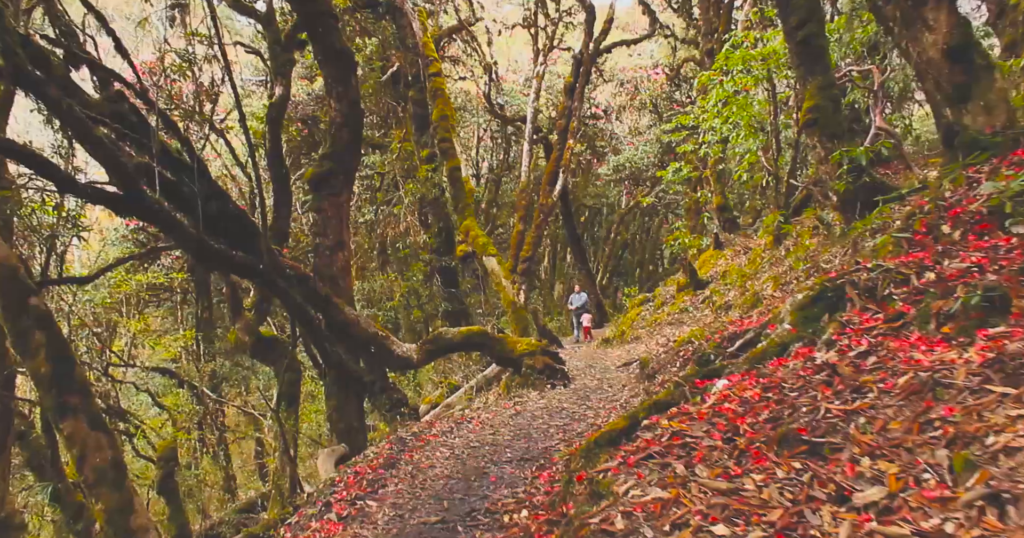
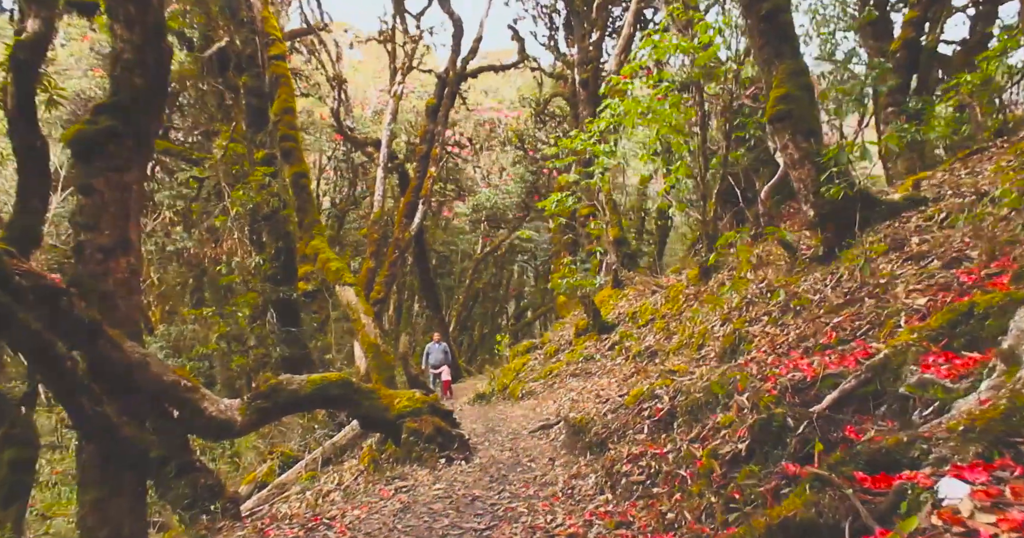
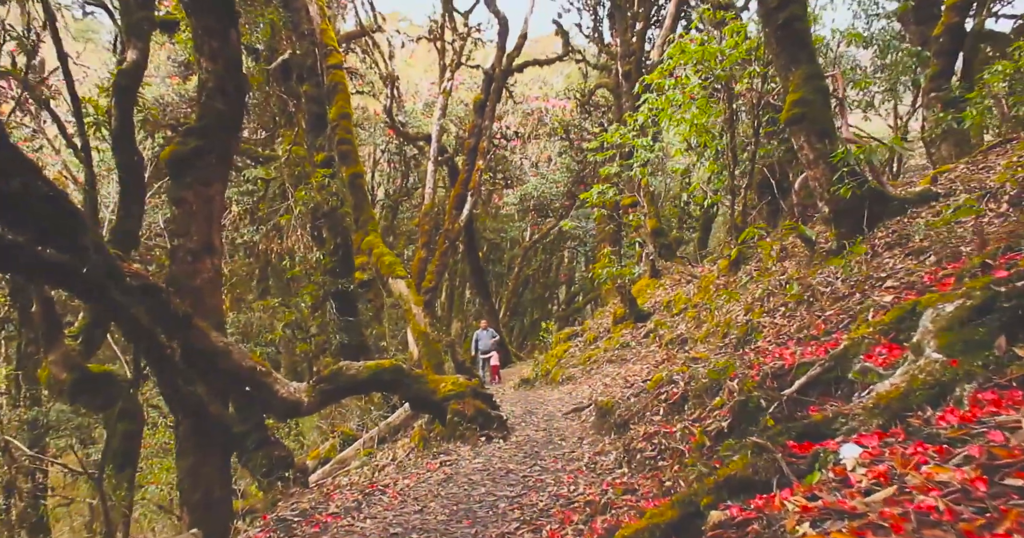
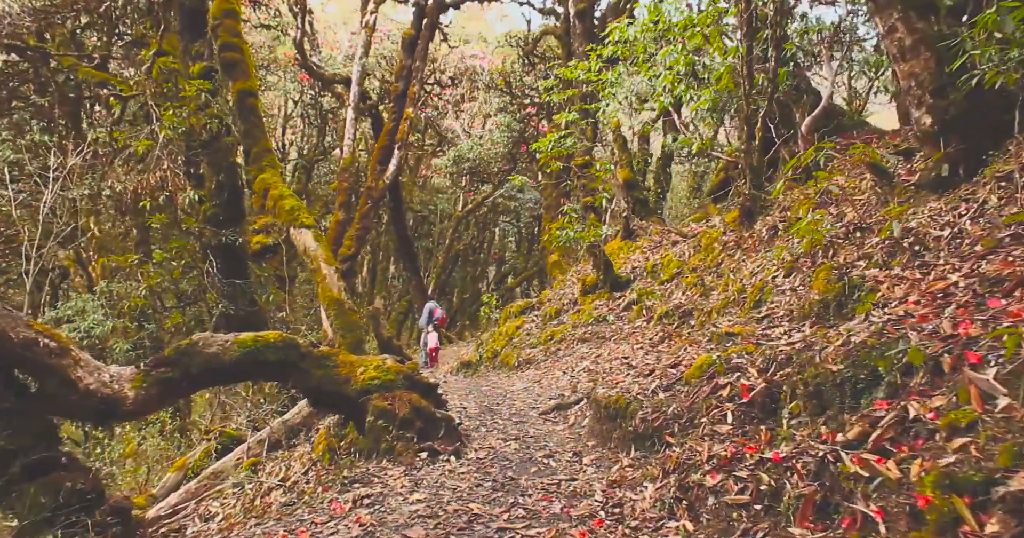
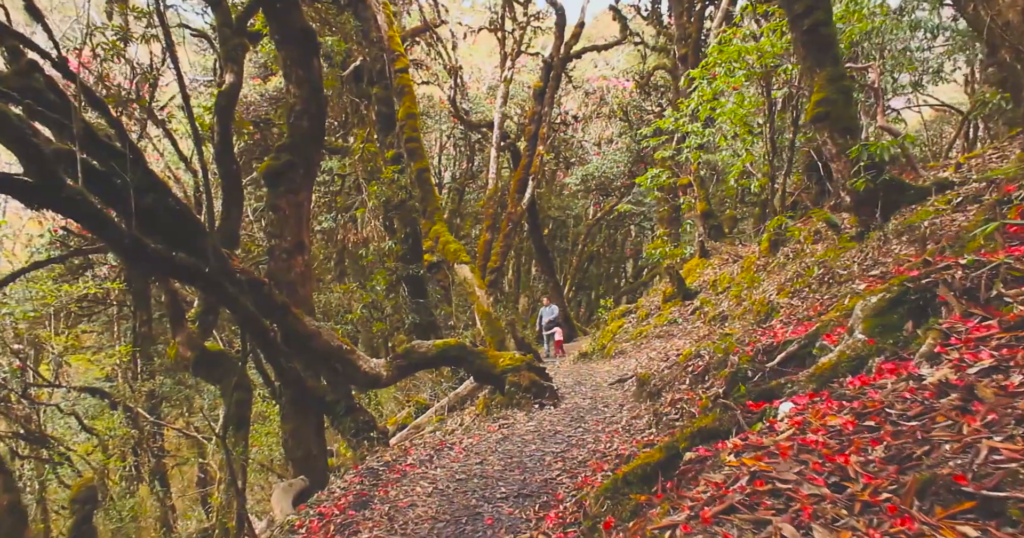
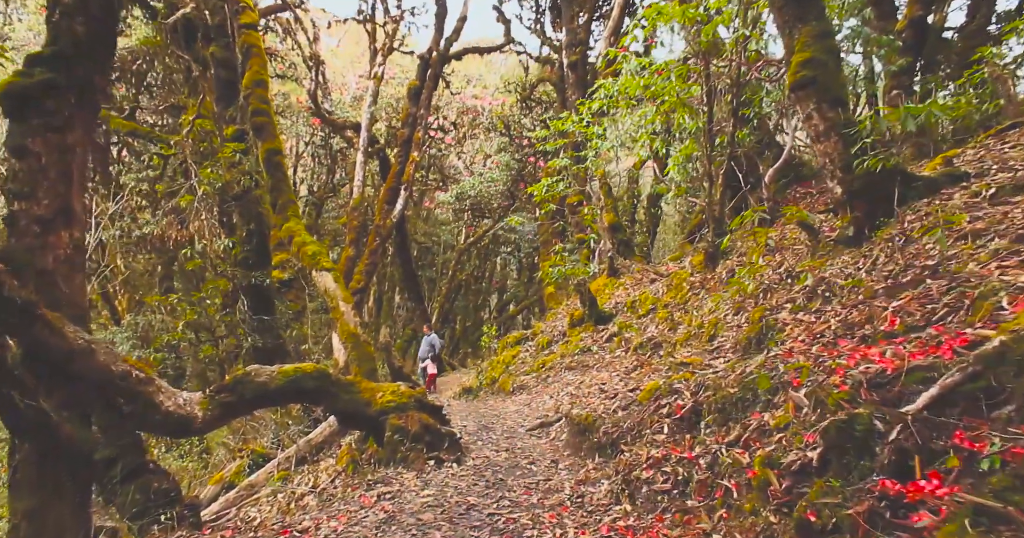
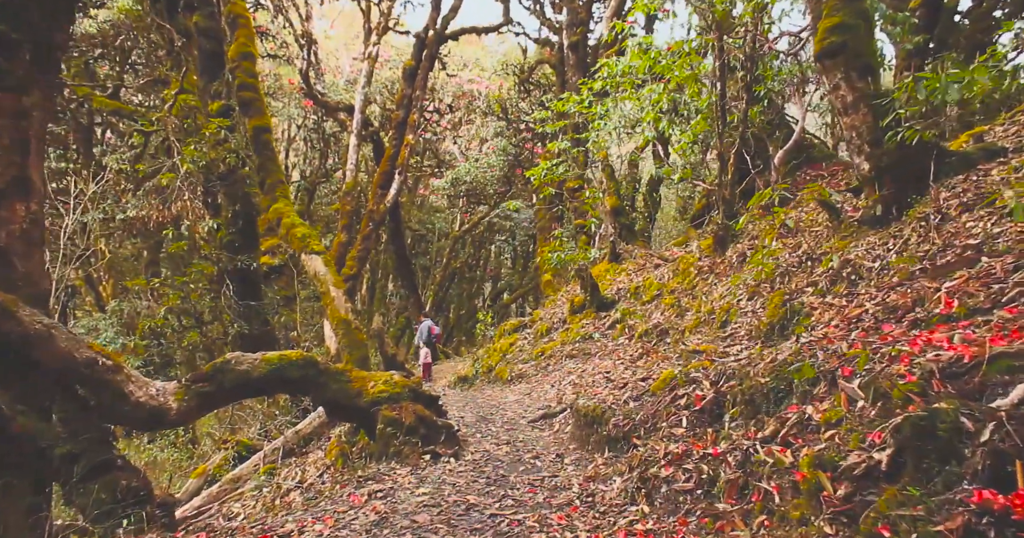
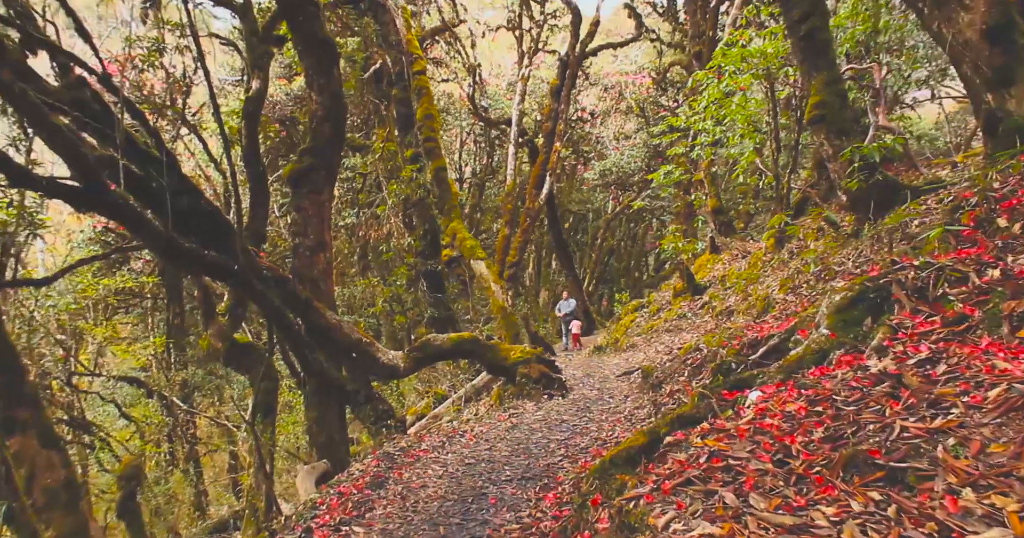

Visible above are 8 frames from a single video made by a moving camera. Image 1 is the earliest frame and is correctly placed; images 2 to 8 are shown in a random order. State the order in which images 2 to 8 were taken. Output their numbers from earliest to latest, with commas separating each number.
8, 5, 3, 2, 6, 7, 4
